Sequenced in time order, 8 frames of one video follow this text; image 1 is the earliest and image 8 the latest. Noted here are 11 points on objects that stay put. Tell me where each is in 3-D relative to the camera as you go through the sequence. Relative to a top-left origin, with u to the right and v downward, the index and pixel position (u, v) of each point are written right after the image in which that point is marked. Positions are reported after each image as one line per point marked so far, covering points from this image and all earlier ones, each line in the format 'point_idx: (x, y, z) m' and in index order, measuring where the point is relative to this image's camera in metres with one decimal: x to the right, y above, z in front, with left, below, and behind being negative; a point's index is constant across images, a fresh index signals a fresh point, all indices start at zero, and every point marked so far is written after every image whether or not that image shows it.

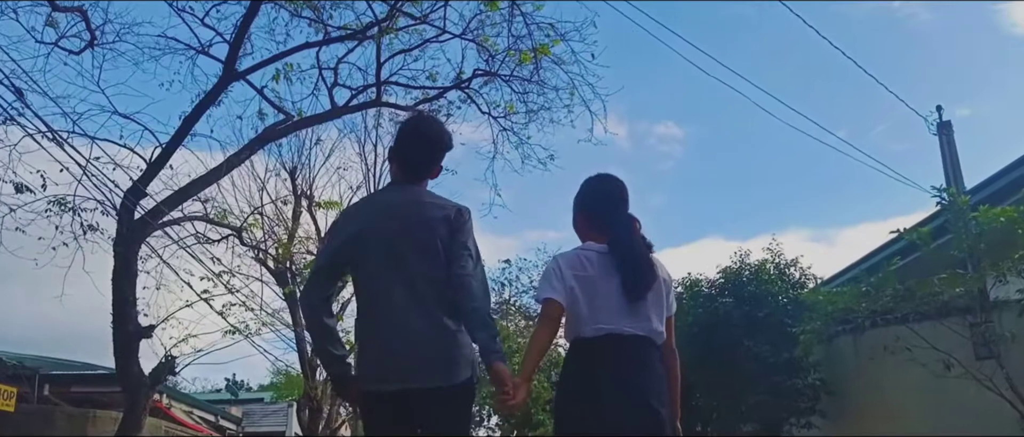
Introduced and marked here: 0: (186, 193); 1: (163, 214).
0: (-2.5, +0.2, +7.0) m
1: (-2.6, 0.0, +6.8) m
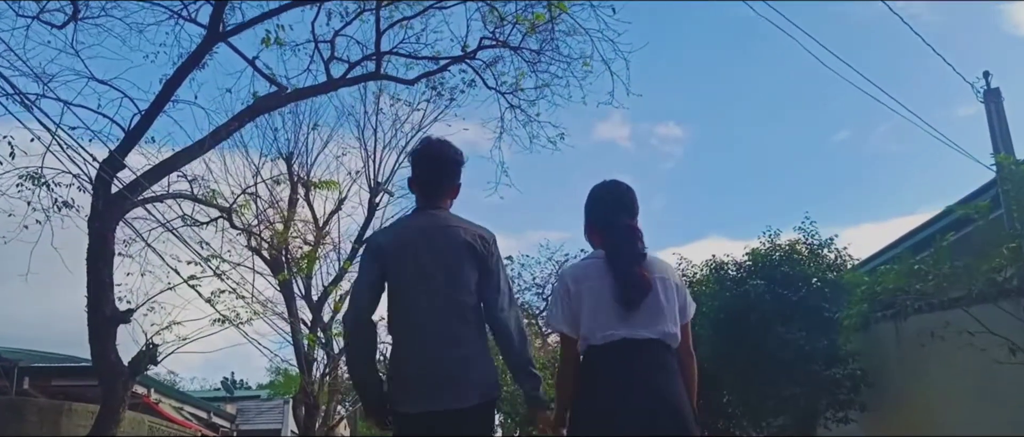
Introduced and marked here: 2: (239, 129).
0: (-2.4, +0.4, +6.4) m
1: (-2.5, +0.2, +6.2) m
2: (-2.0, +0.7, +6.9) m
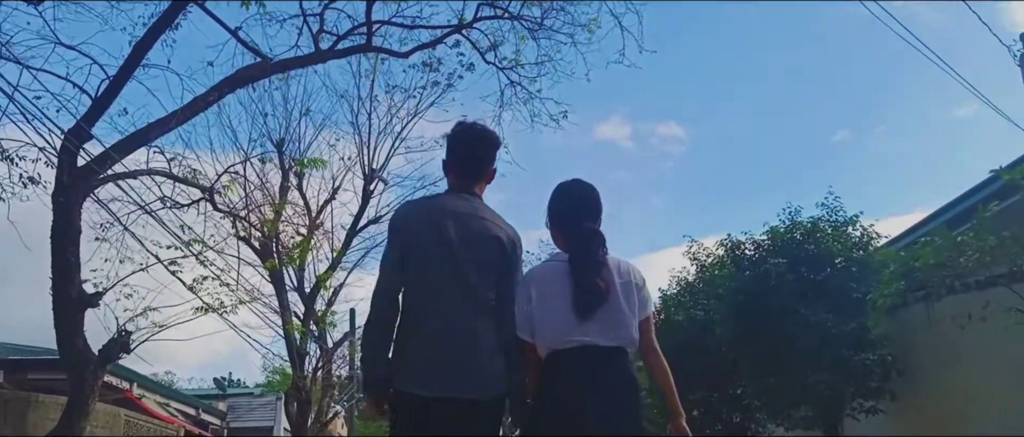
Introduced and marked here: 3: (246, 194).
0: (-2.4, +0.5, +5.9) m
1: (-2.5, +0.4, +5.8) m
2: (-2.0, +0.8, +6.4) m
3: (-2.5, +0.2, +8.6) m
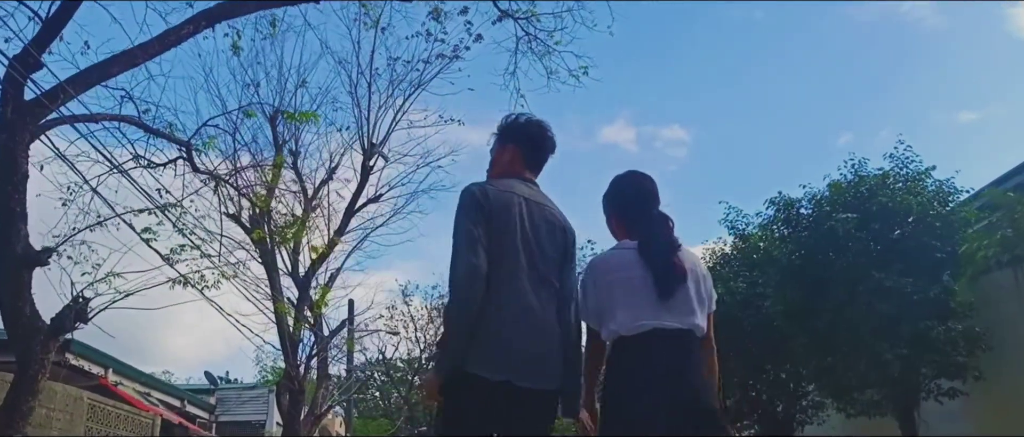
0: (-2.3, +0.8, +5.1) m
1: (-2.4, +0.7, +4.9) m
2: (-1.9, +1.1, +5.6) m
3: (-2.3, +0.5, +7.7) m
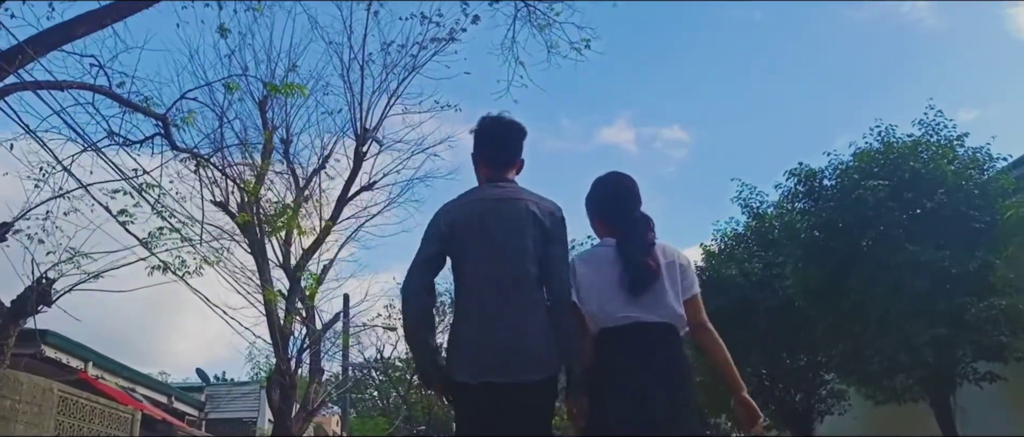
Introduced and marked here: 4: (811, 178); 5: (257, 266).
0: (-2.3, +0.9, +4.7) m
1: (-2.4, +0.8, +4.5) m
2: (-1.9, +1.3, +5.2) m
3: (-2.4, +0.6, +7.3) m
4: (+4.5, +0.9, +13.3) m
5: (-2.8, -0.5, +10.0) m
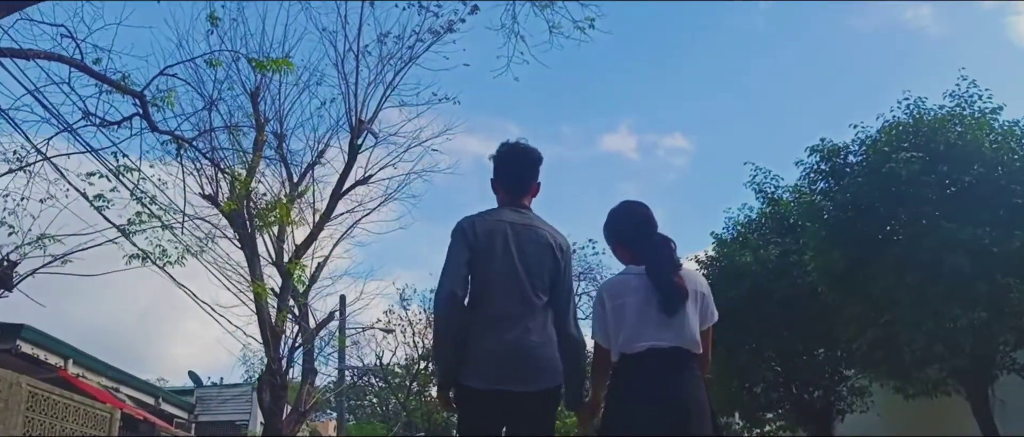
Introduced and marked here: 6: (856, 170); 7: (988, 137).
0: (-2.3, +1.1, +4.4) m
1: (-2.4, +0.9, +4.2) m
2: (-1.9, +1.4, +4.9) m
3: (-2.4, +0.7, +7.0) m
4: (+4.5, +1.0, +12.9) m
5: (-2.8, -0.5, +9.7) m
6: (+4.6, +0.8, +12.4) m
7: (+5.9, +1.1, +11.4) m
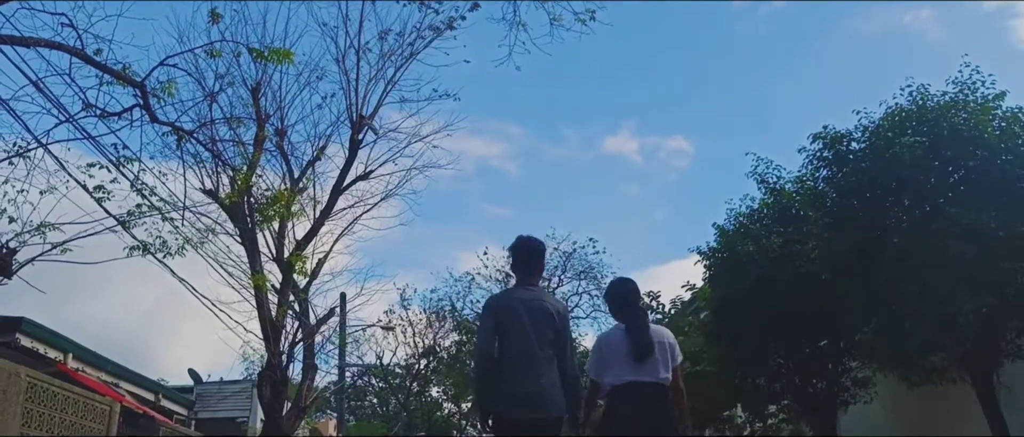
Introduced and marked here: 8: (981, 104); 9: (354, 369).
0: (-2.3, +1.1, +4.3) m
1: (-2.4, +1.0, +4.2) m
2: (-1.9, +1.4, +4.9) m
3: (-2.3, +0.8, +7.0) m
4: (+4.5, +1.0, +12.9) m
5: (-2.7, -0.4, +9.6) m
6: (+4.6, +0.8, +12.4) m
7: (+5.9, +1.1, +11.4) m
8: (+5.9, +1.4, +11.7) m
9: (-3.3, -3.1, +19.1) m
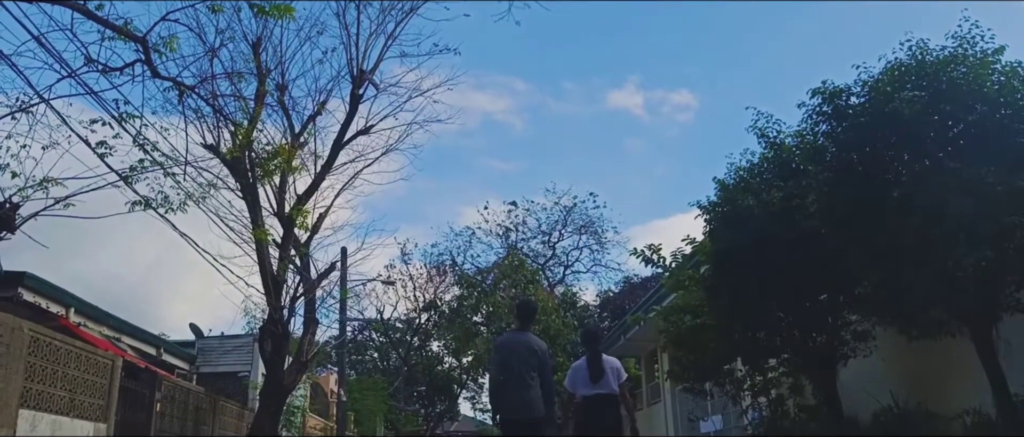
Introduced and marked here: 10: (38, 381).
0: (-2.3, +1.3, +4.3) m
1: (-2.4, +1.2, +4.1) m
2: (-1.9, +1.7, +4.8) m
3: (-2.3, +1.1, +6.9) m
4: (+4.5, +1.6, +12.8) m
5: (-2.7, +0.1, +9.6) m
6: (+4.6, +1.4, +12.3) m
7: (+5.9, +1.7, +11.3) m
8: (+5.9, +2.0, +11.6) m
9: (-3.3, -2.2, +19.2) m
10: (-5.1, -1.8, +10.0) m
